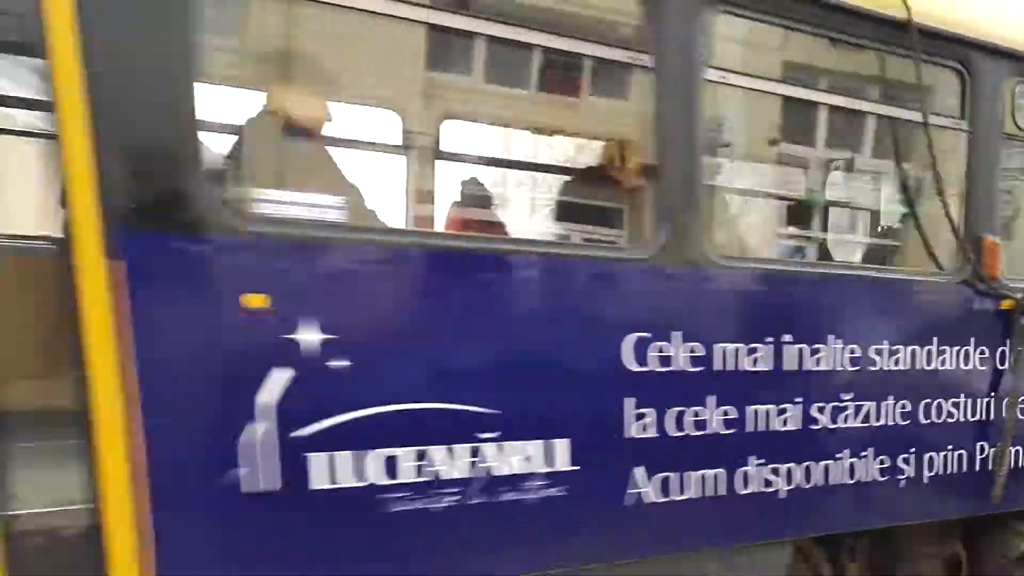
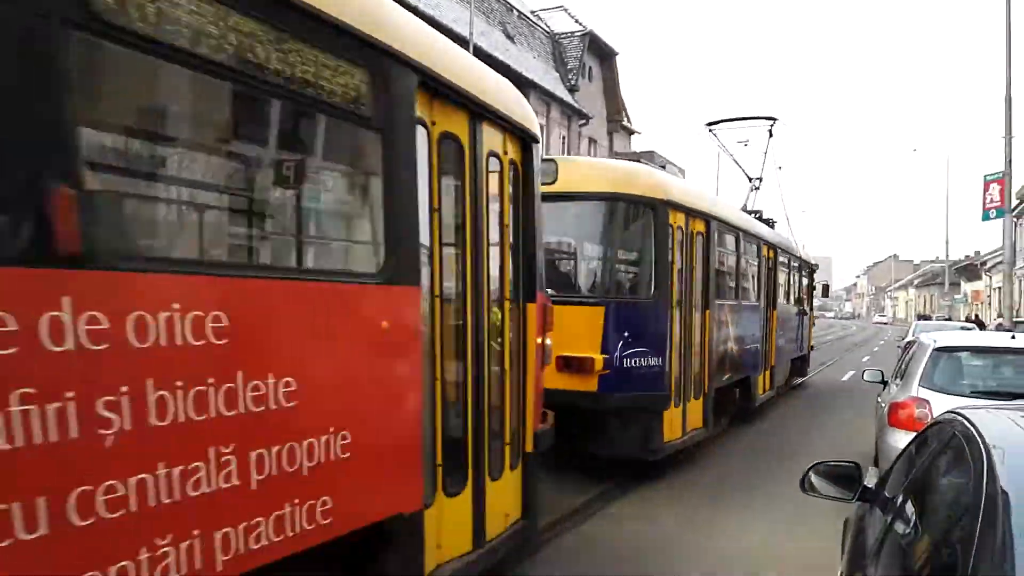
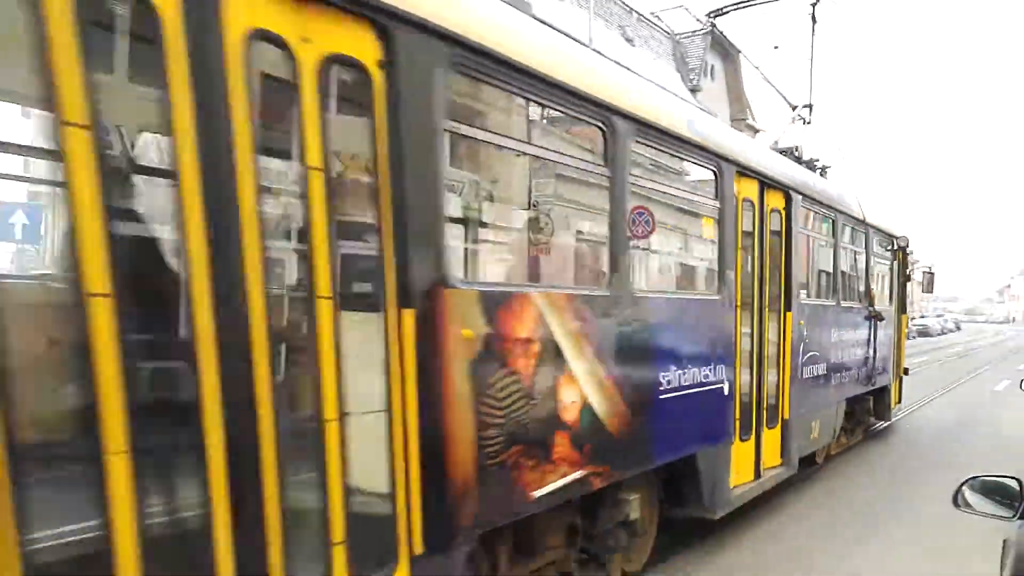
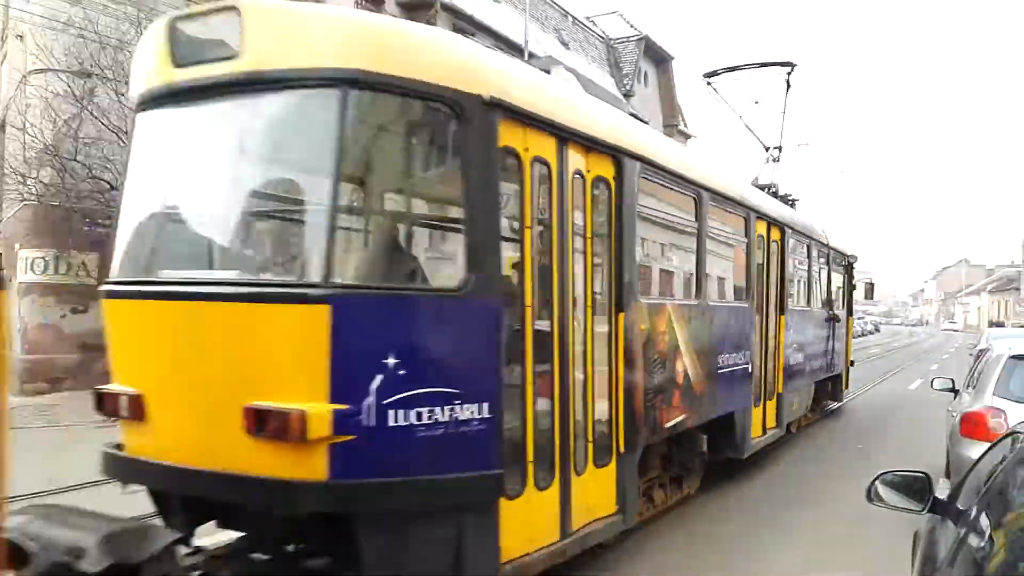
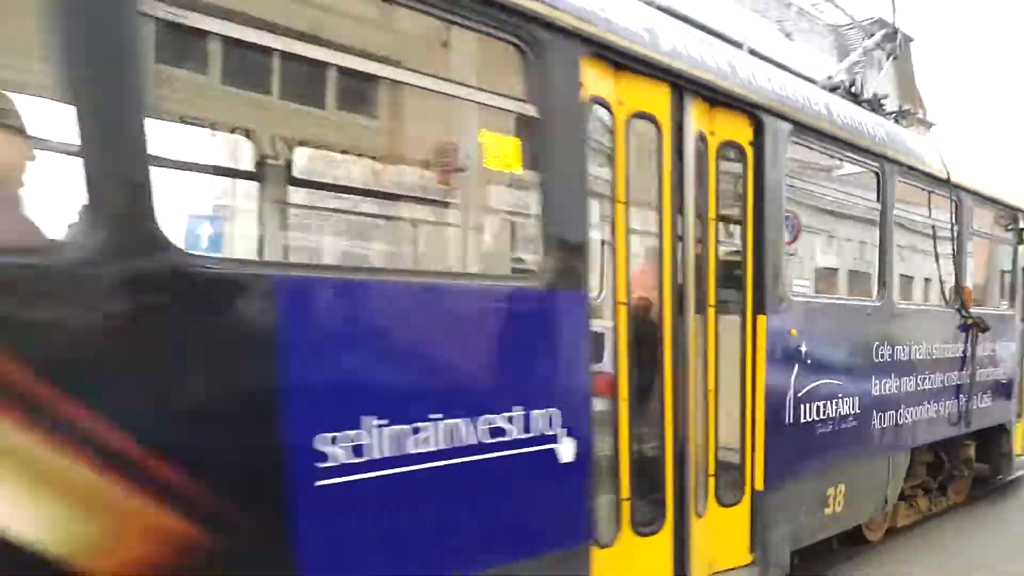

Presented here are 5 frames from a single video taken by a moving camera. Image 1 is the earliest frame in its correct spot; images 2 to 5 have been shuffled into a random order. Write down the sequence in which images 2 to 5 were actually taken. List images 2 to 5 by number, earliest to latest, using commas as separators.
5, 3, 4, 2
